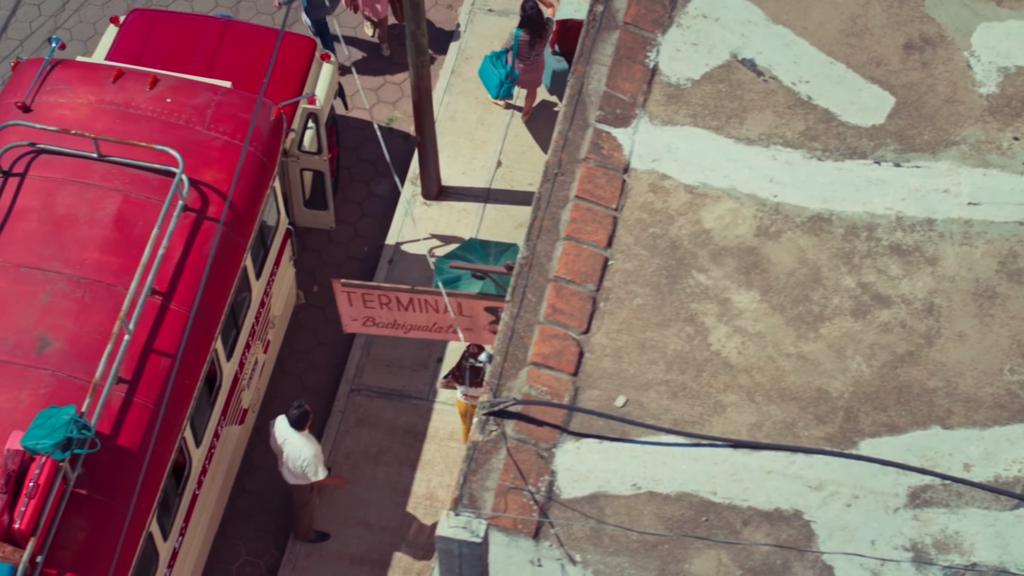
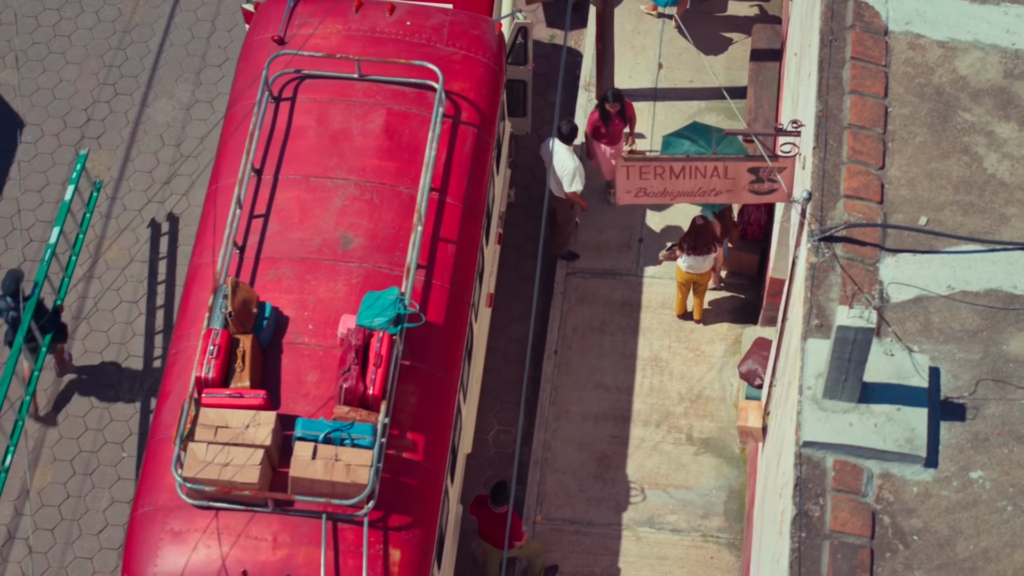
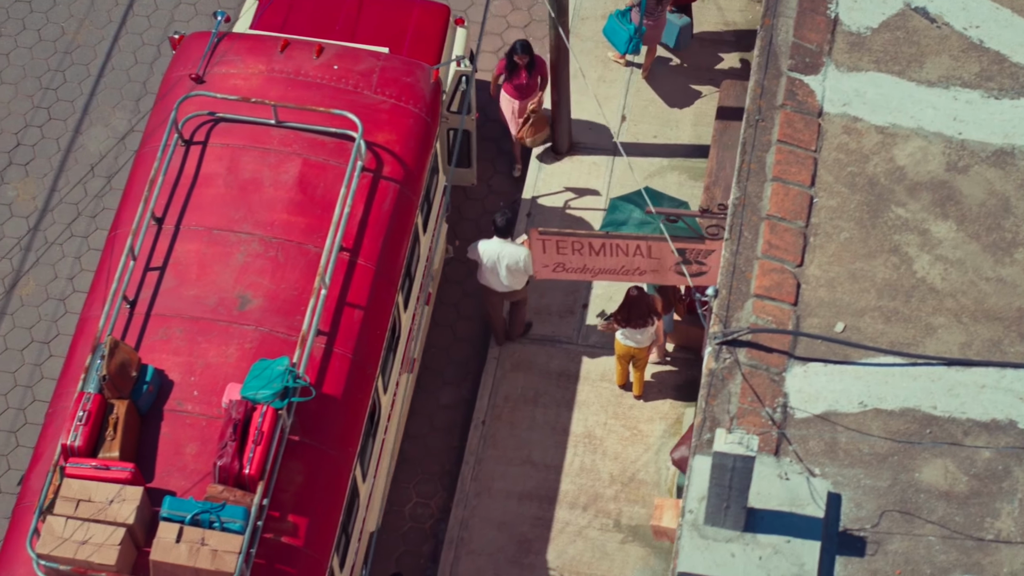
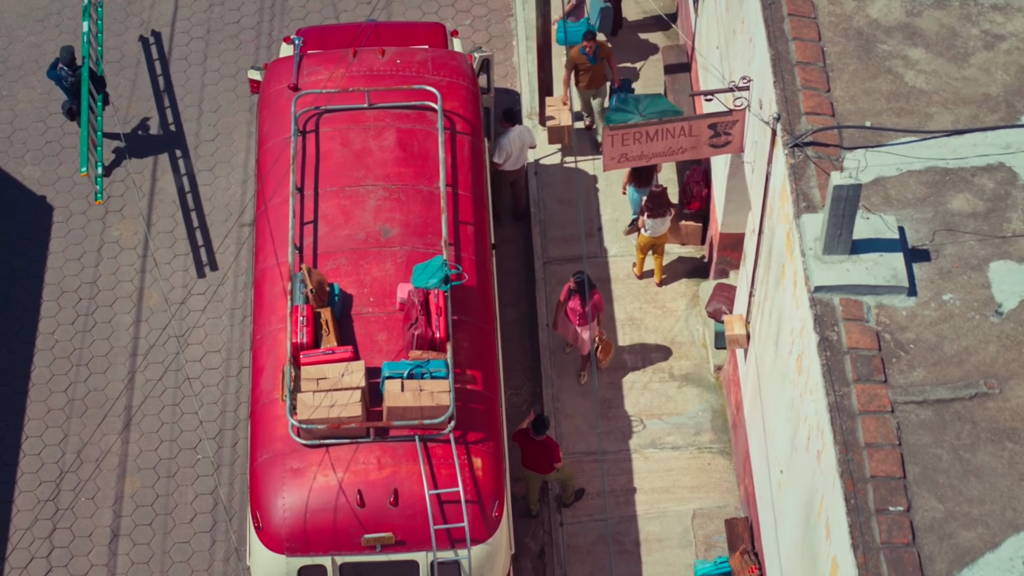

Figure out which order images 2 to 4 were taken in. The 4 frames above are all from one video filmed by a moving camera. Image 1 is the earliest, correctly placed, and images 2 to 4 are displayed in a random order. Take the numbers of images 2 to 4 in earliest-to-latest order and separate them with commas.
3, 2, 4
